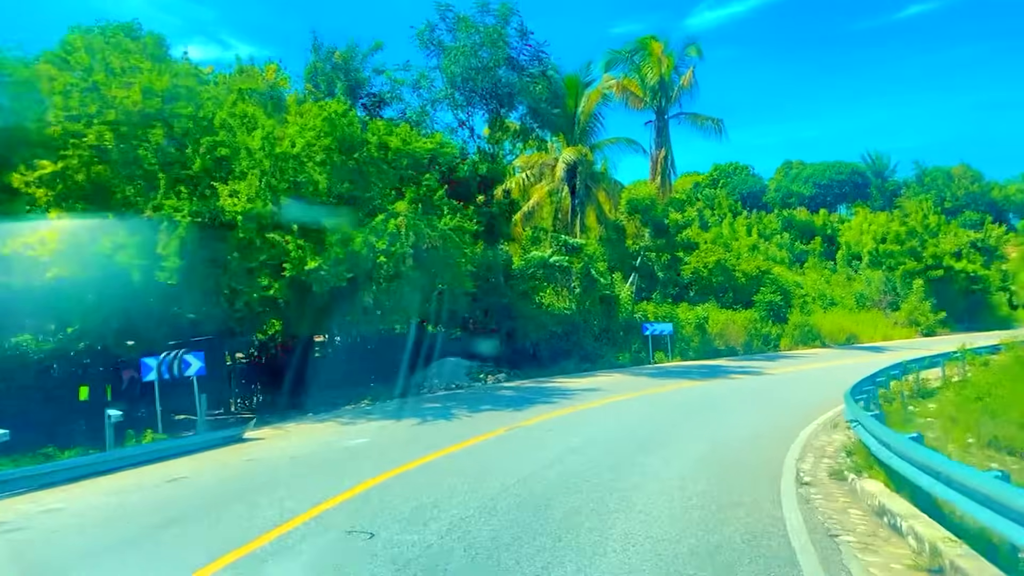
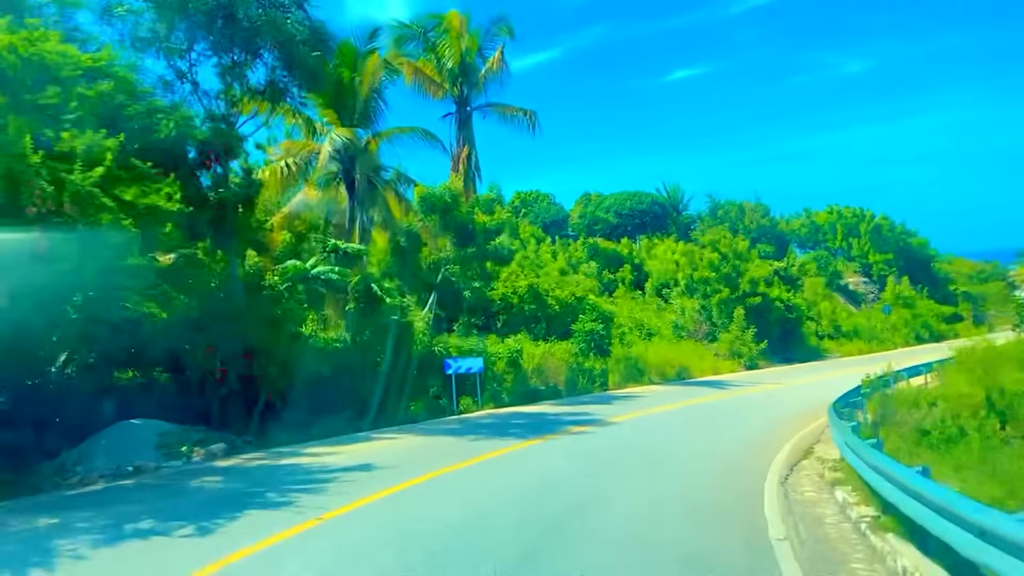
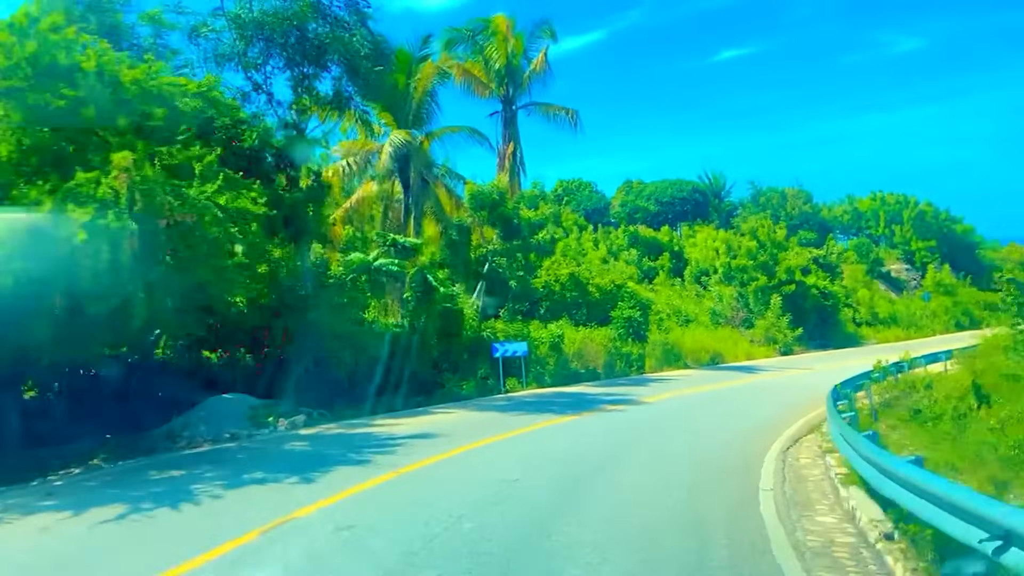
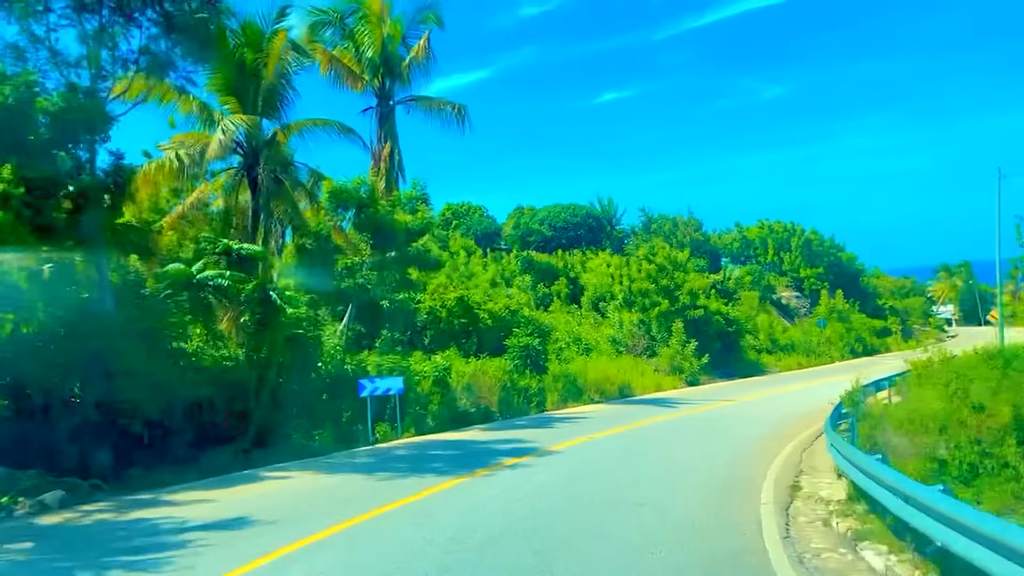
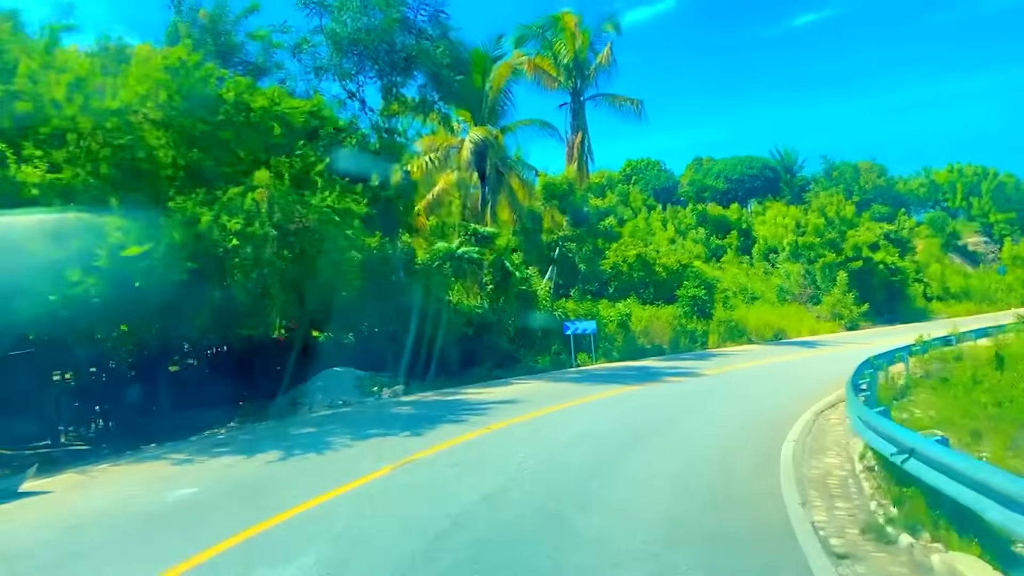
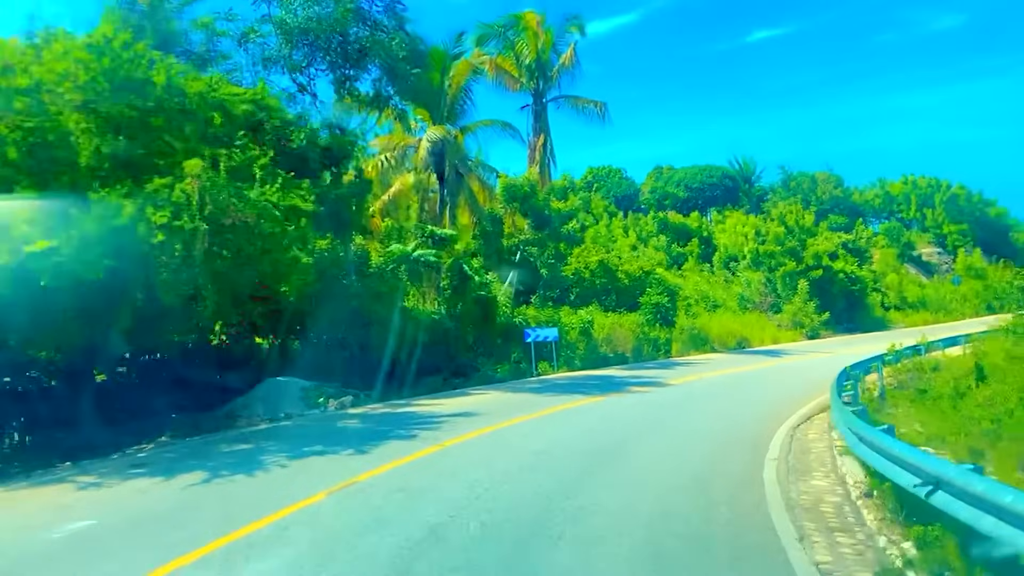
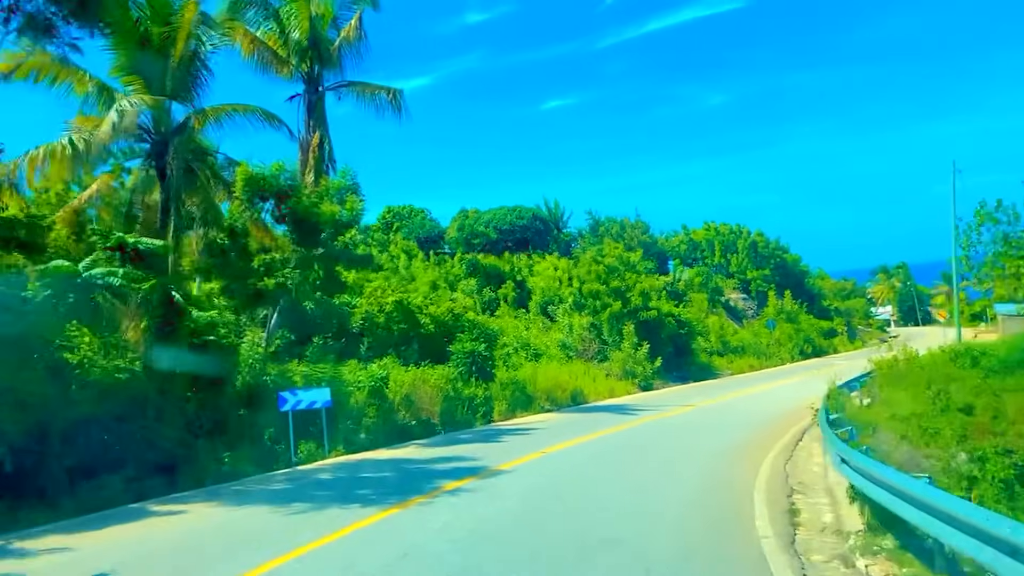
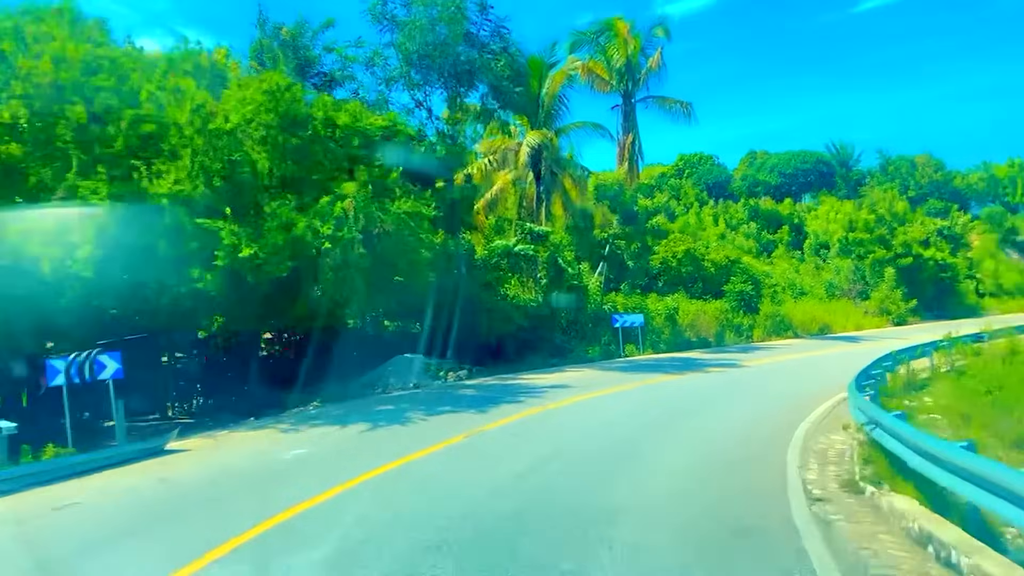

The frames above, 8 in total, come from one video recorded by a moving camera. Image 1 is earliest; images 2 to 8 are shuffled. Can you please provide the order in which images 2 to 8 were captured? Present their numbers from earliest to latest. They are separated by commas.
8, 5, 6, 3, 2, 4, 7
